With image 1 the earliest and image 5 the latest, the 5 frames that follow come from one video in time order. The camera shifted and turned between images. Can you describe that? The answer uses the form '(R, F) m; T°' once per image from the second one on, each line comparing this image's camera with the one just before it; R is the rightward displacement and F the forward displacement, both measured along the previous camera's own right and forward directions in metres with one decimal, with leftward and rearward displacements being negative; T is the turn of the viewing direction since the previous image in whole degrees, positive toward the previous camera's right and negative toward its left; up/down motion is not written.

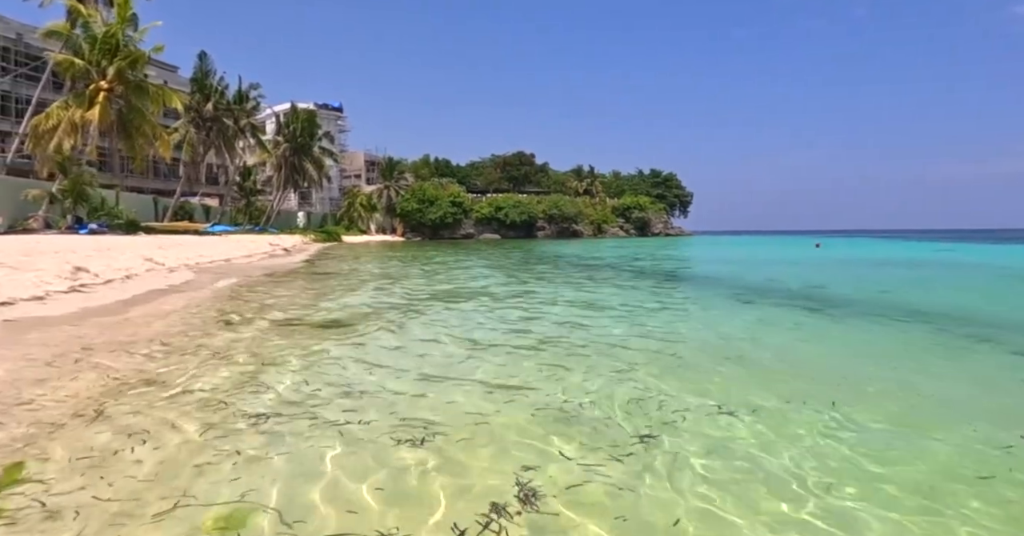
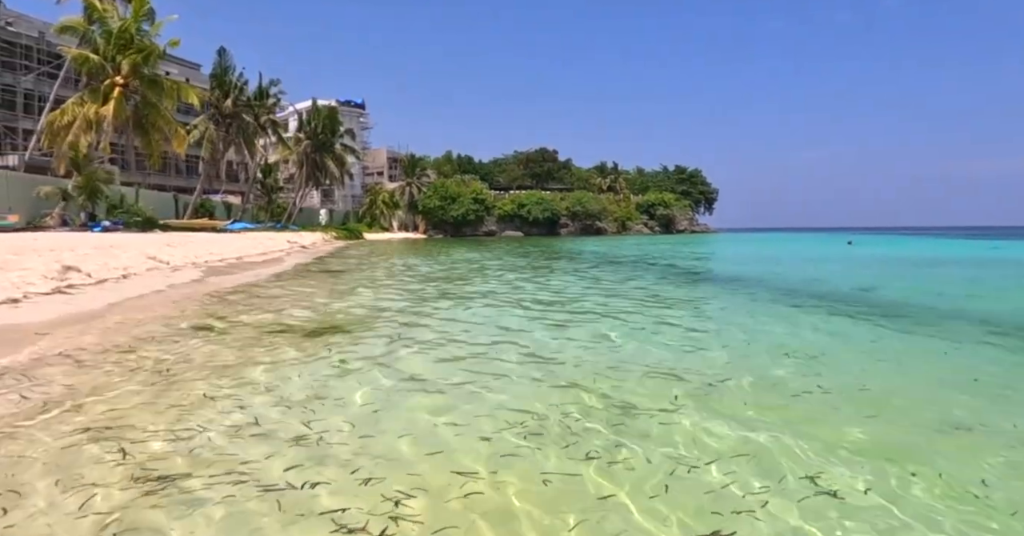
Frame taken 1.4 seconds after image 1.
(+0.1, +0.9) m; -2°
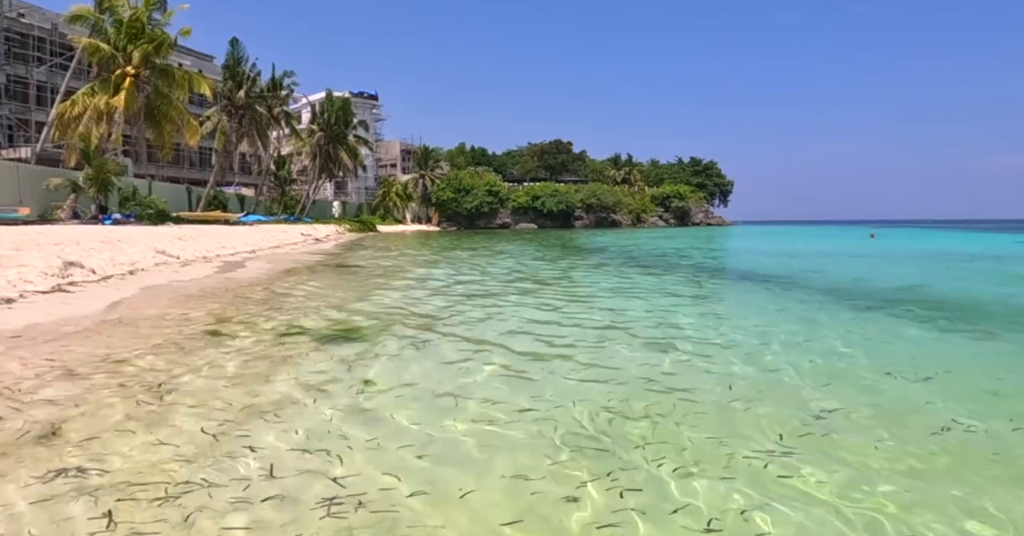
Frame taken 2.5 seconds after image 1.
(-0.2, +0.7) m; -1°
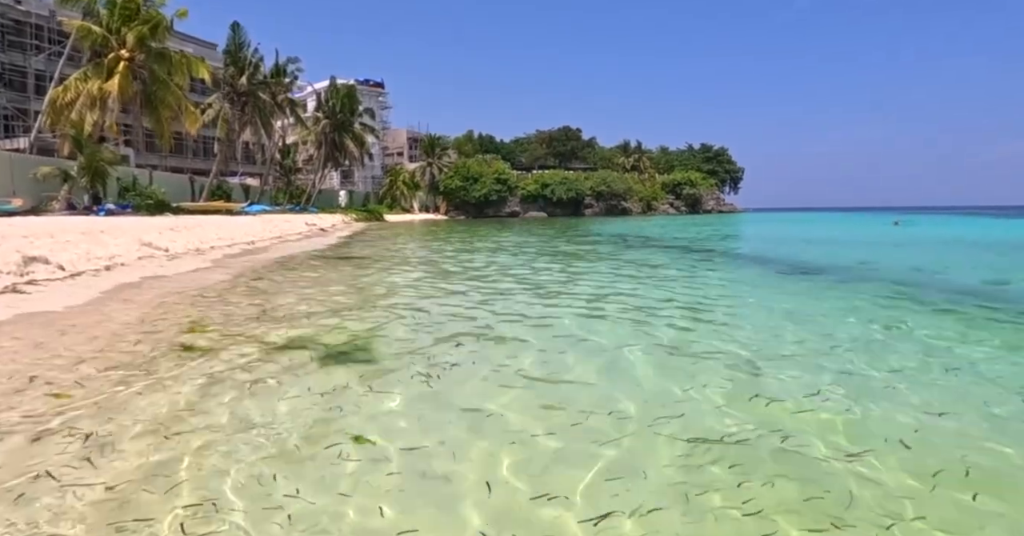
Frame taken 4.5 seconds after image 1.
(-0.2, +1.2) m; -1°
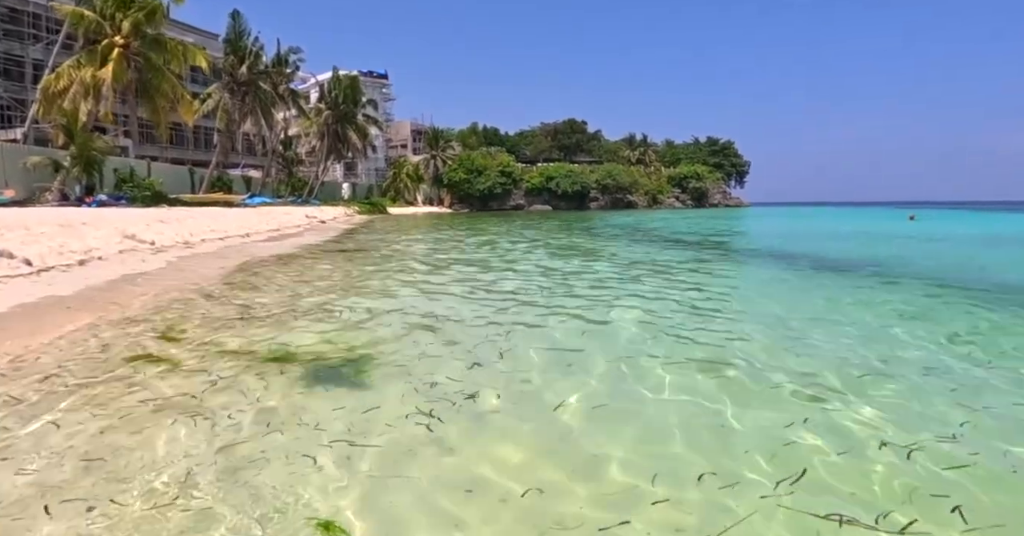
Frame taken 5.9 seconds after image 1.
(0.0, +0.7) m; 0°
